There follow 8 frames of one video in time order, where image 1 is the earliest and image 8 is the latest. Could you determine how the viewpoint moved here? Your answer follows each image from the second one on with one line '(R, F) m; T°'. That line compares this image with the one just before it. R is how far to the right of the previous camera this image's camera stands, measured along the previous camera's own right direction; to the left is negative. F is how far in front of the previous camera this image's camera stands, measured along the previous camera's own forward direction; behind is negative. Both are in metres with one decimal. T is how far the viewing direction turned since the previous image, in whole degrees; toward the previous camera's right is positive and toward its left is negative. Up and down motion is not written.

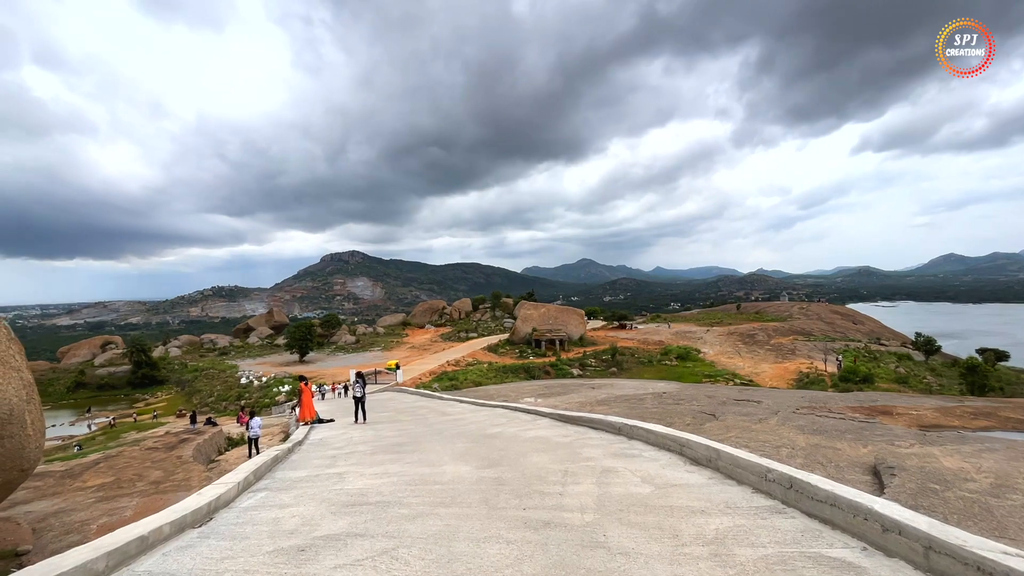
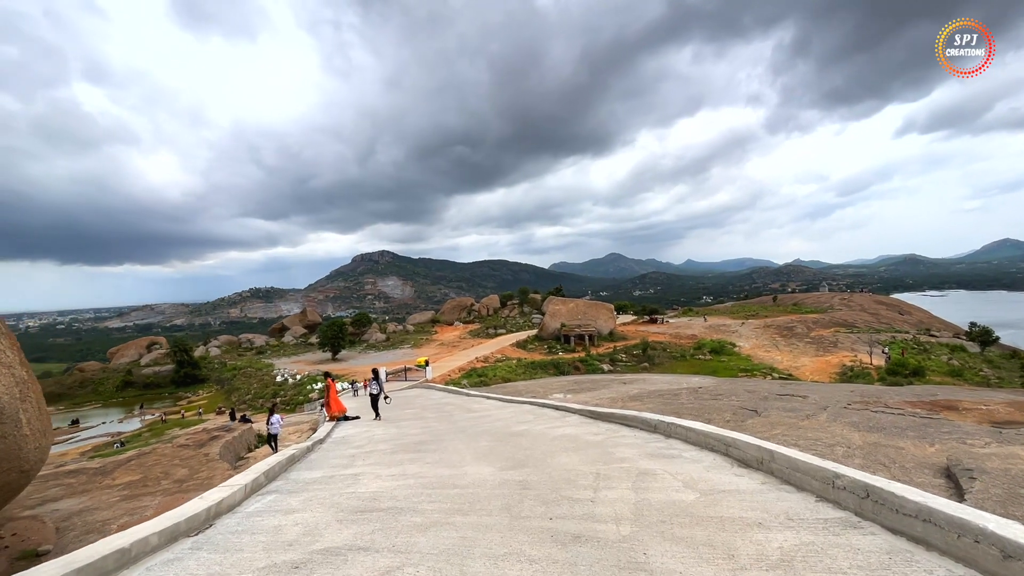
(0.0, +0.4) m; -3°
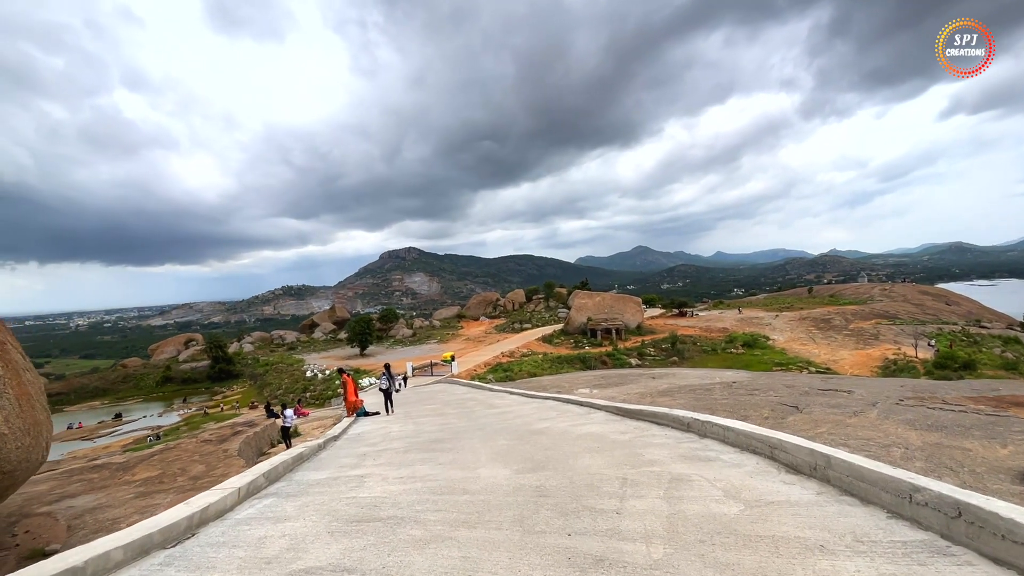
(+0.1, +0.4) m; -3°
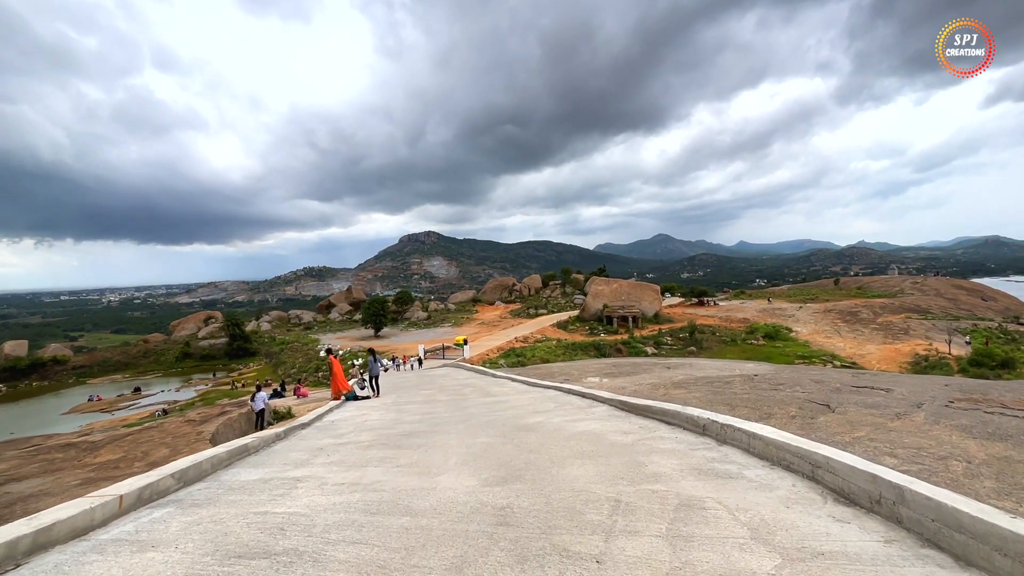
(+0.3, +0.9) m; -2°
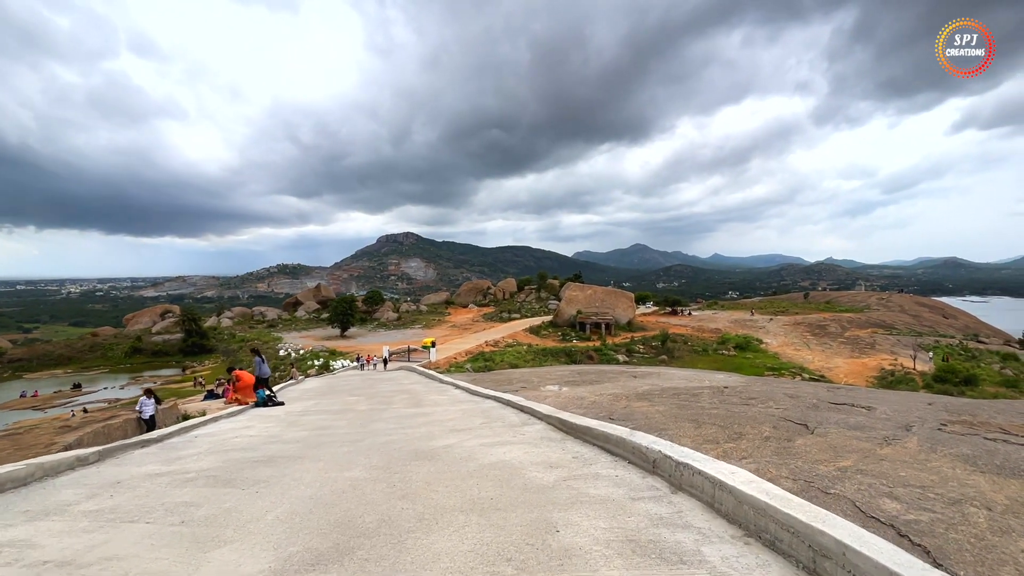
(+0.7, +1.3) m; +3°
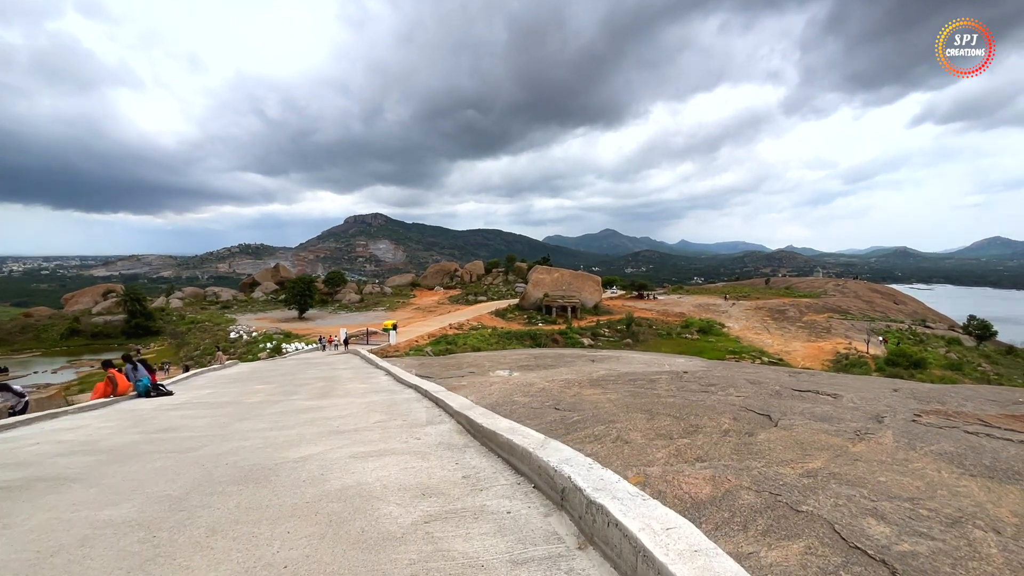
(+0.6, +1.1) m; +4°
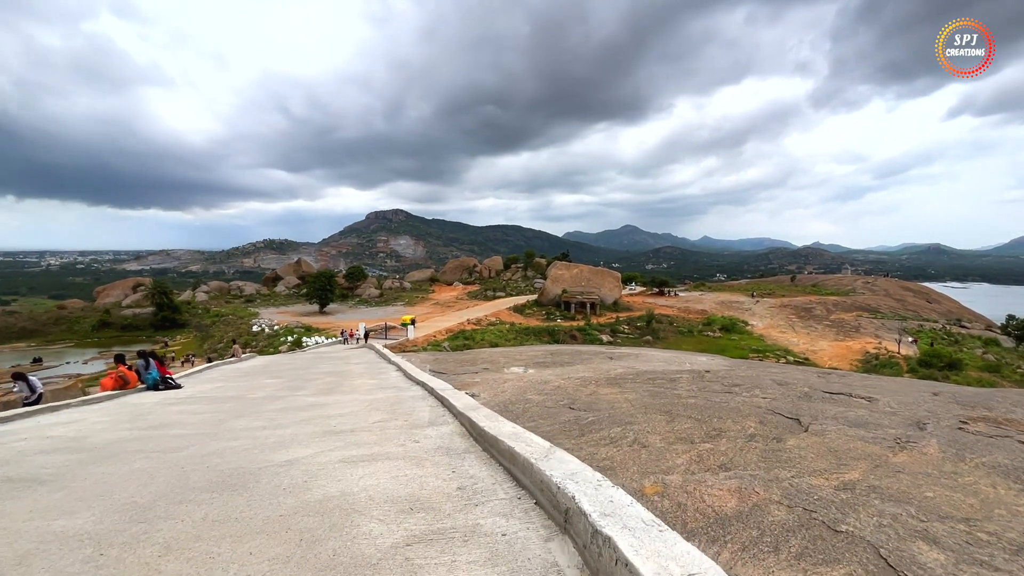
(+0.1, +0.3) m; -2°
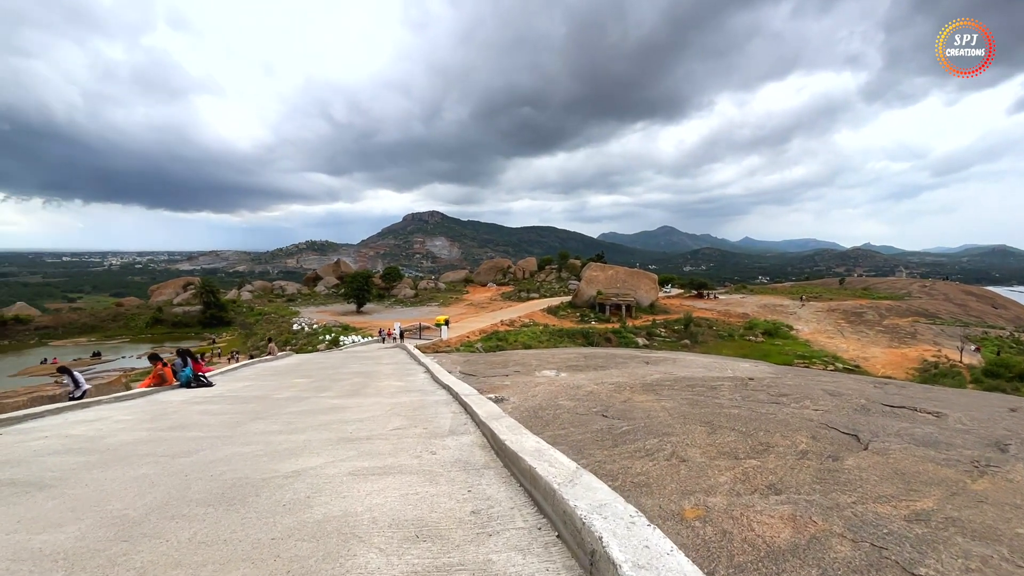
(+0.1, +0.3) m; -4°
